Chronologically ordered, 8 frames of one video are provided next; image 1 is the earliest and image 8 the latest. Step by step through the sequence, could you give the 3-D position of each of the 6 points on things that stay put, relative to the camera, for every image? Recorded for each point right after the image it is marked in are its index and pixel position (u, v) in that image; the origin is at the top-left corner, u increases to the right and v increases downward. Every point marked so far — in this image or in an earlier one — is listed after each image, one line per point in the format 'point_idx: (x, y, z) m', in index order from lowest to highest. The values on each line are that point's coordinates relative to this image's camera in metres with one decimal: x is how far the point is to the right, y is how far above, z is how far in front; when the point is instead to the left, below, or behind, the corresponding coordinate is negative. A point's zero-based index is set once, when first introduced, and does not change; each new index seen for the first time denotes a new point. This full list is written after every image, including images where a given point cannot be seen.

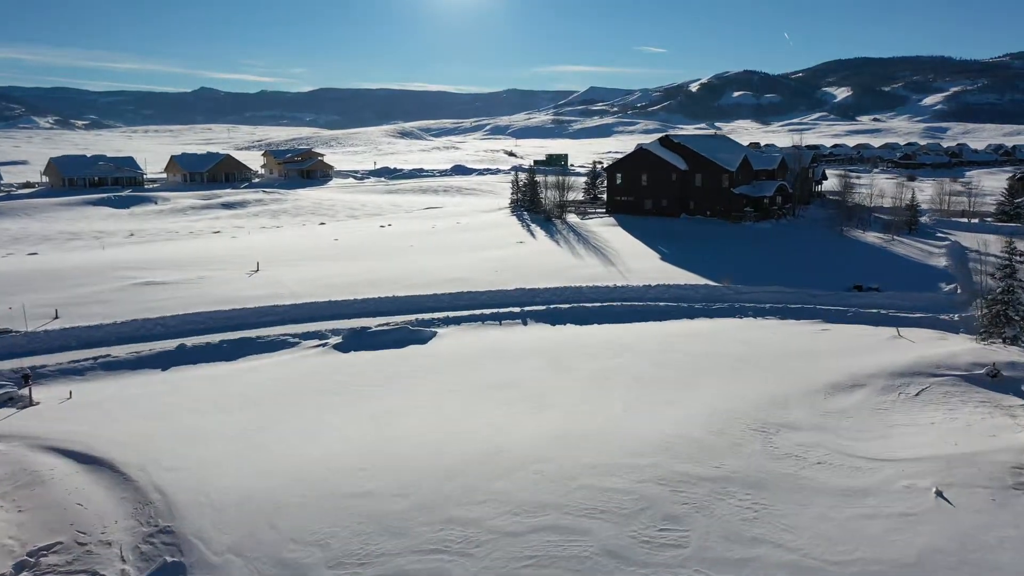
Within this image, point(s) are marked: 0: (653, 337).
0: (+2.5, -0.9, +14.3) m
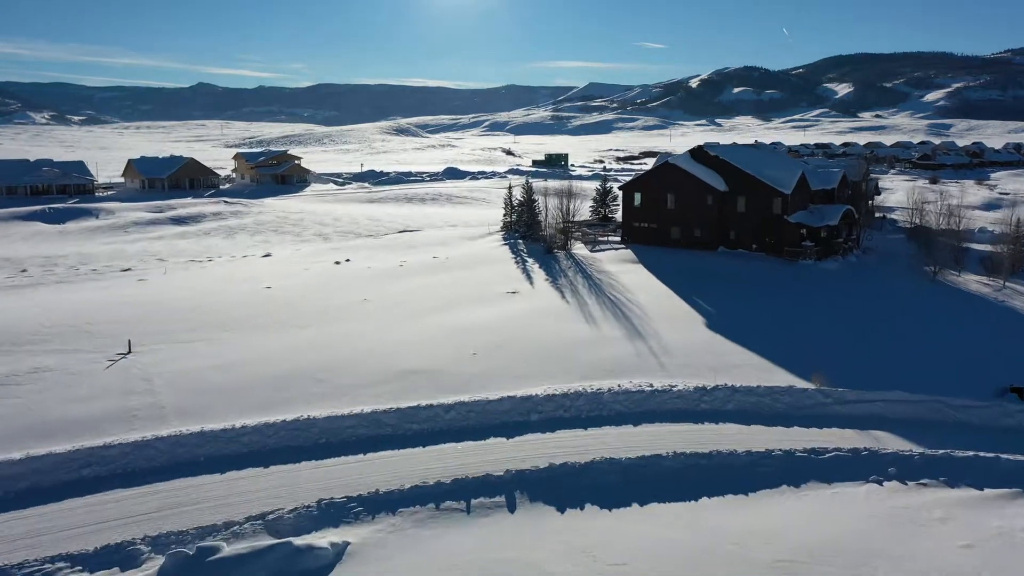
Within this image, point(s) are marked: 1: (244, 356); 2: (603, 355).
0: (+2.2, -2.6, +7.7) m
1: (-4.9, -1.2, +14.8) m
2: (+1.7, -1.2, +15.0) m
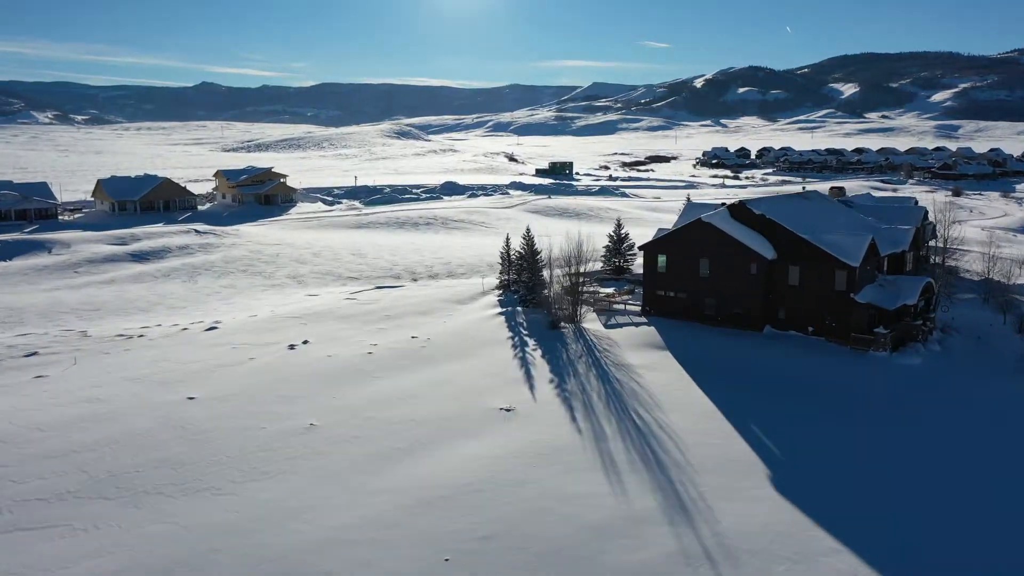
0: (+2.0, -4.8, +2.9) m
1: (-5.0, -3.4, +10.1) m
2: (+1.5, -3.4, +10.3) m
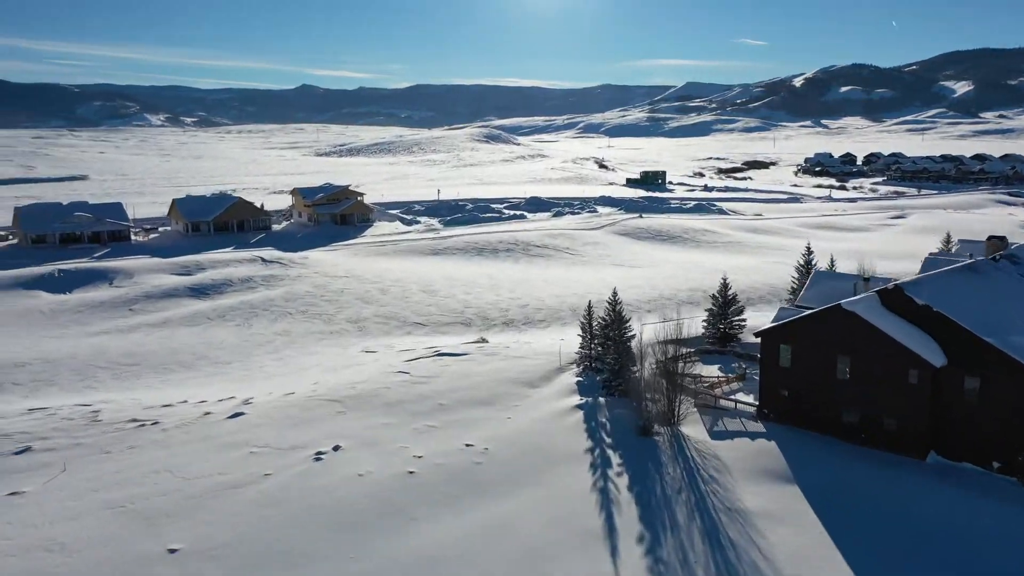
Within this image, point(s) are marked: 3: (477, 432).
0: (+1.7, -6.8, -1.4) m
1: (-4.5, -5.3, +6.4) m
2: (+2.0, -5.4, +5.9) m
3: (-0.7, -3.0, +17.2) m
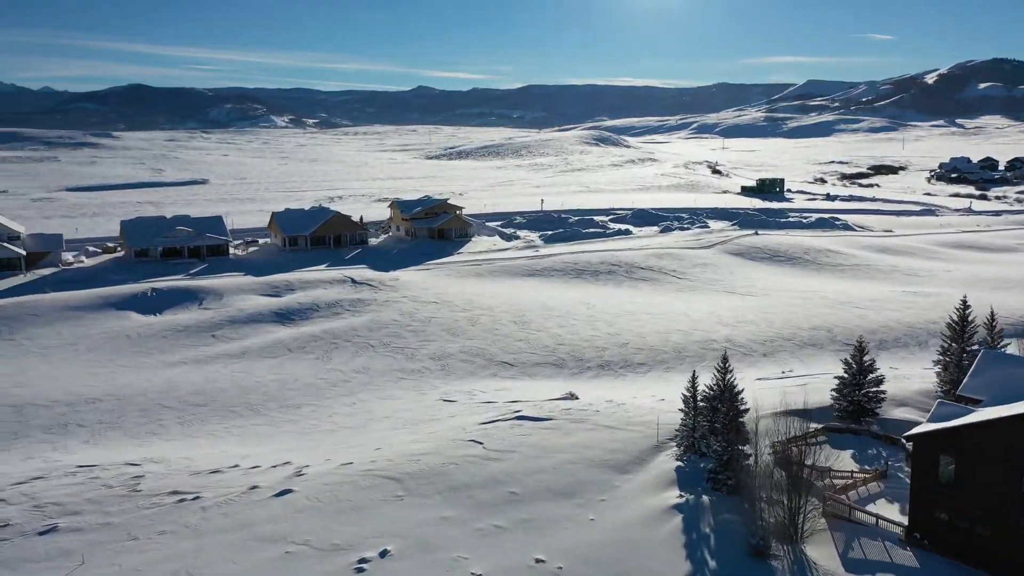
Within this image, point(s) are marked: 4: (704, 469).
0: (+0.5, -8.2, -4.4) m
1: (-4.5, -6.6, +4.1) m
2: (+1.8, -6.8, +2.8) m
3: (+0.7, -4.4, +14.3) m
4: (+4.0, -3.7, +17.0) m
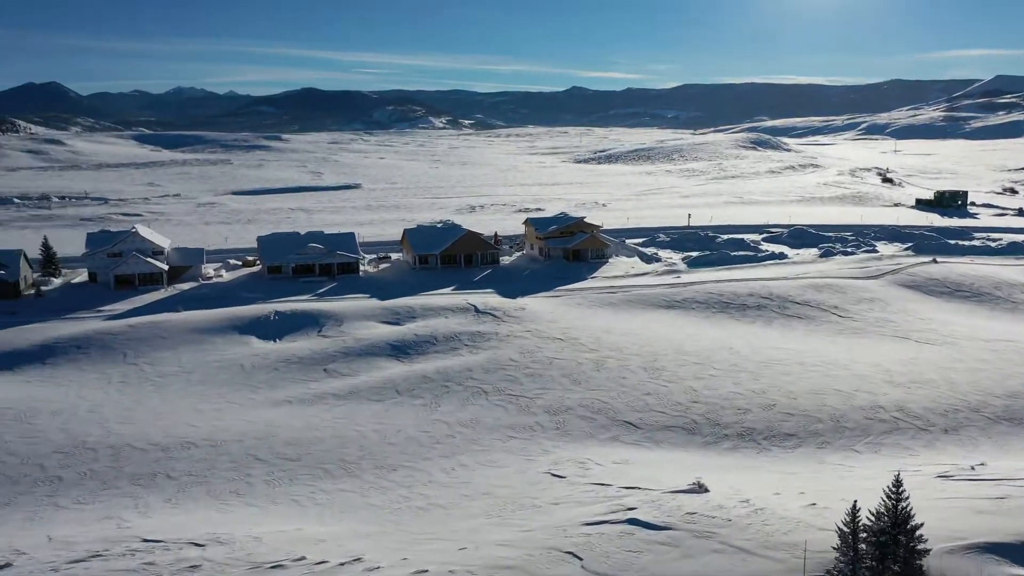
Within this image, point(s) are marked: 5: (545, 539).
0: (-1.8, -9.7, -7.5) m
1: (-5.2, -8.0, +1.8) m
2: (+0.8, -8.4, -0.6) m
3: (+1.9, -6.0, +10.9) m
4: (+5.6, -5.5, +13.0) m
5: (+0.7, -5.2, +16.9) m
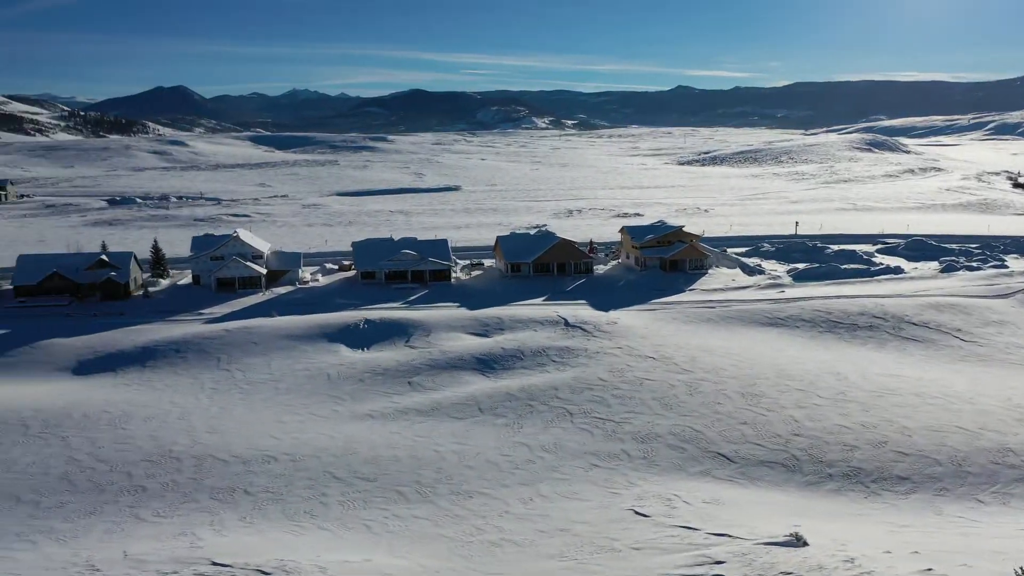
0: (-3.4, -10.2, -8.3) m
1: (-5.6, -8.4, +1.4) m
2: (+0.1, -9.0, -1.8) m
3: (+2.5, -6.7, +9.5) m
4: (+6.5, -6.2, +11.1) m
5: (+2.2, -5.8, +15.6) m
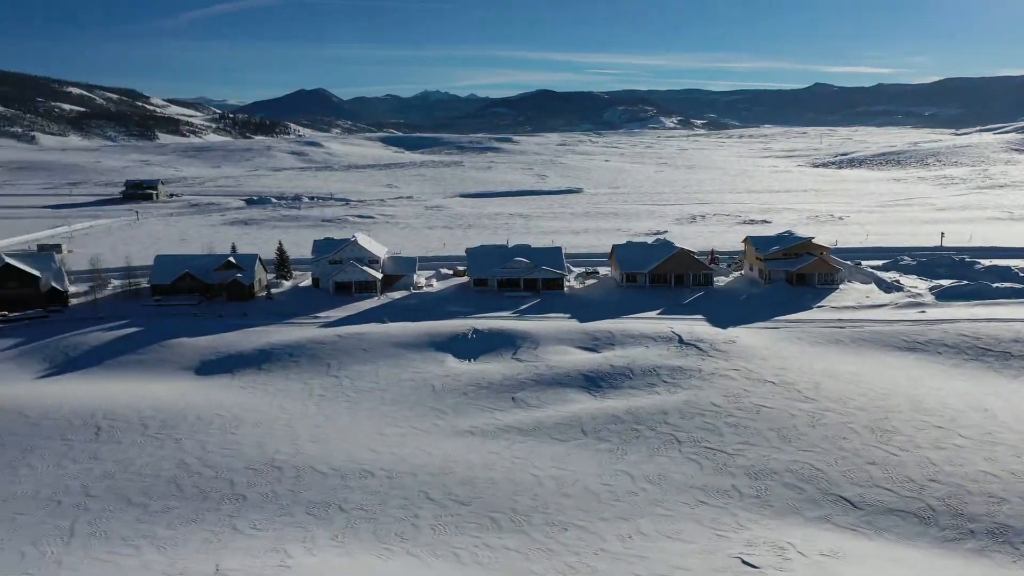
0: (-5.5, -10.7, -8.7) m
1: (-6.2, -8.8, +1.2) m
2: (-1.1, -9.6, -2.8) m
3: (+3.1, -7.3, +8.1) m
4: (+7.3, -6.9, +9.0) m
5: (+3.7, -6.5, +14.1) m
